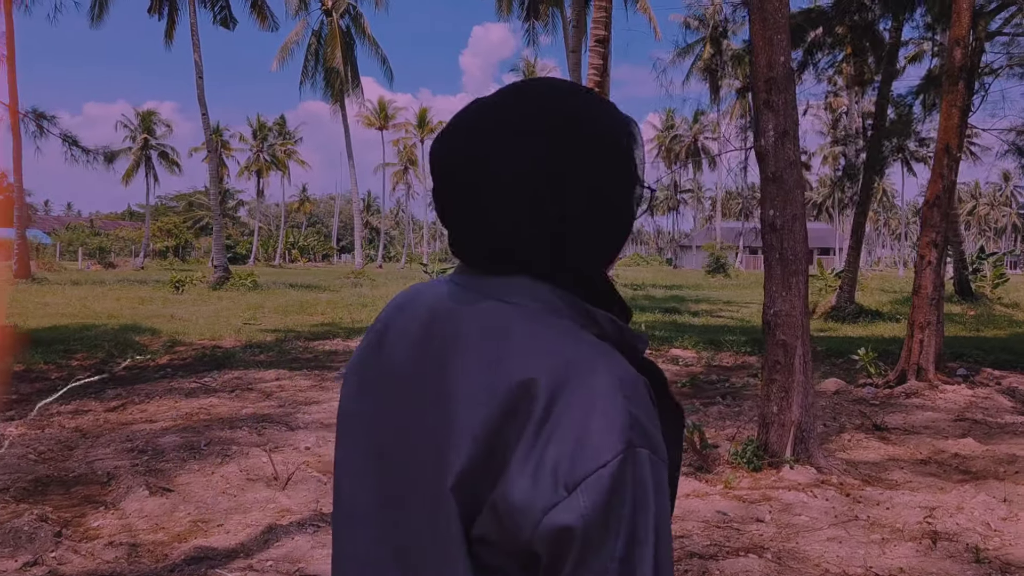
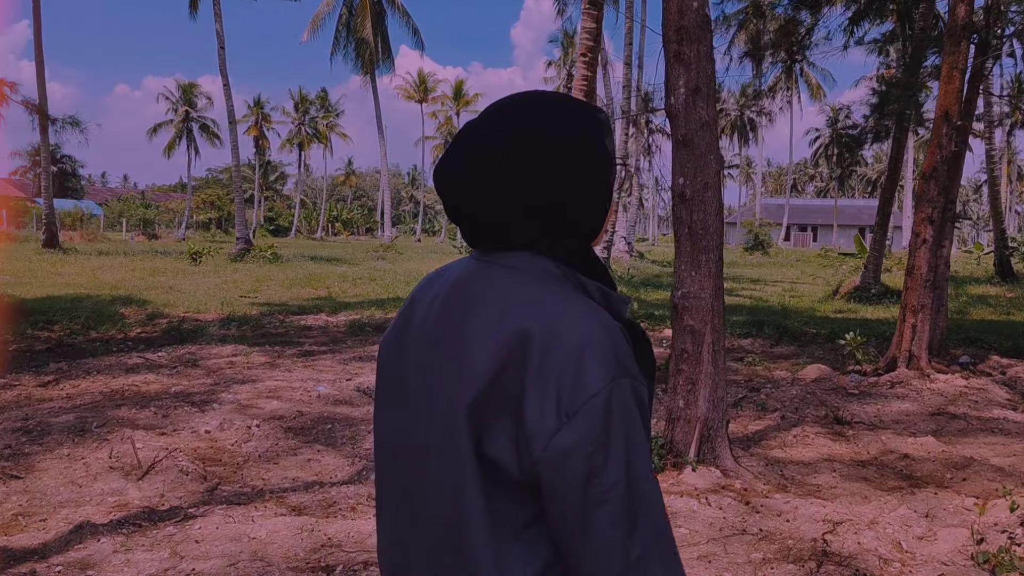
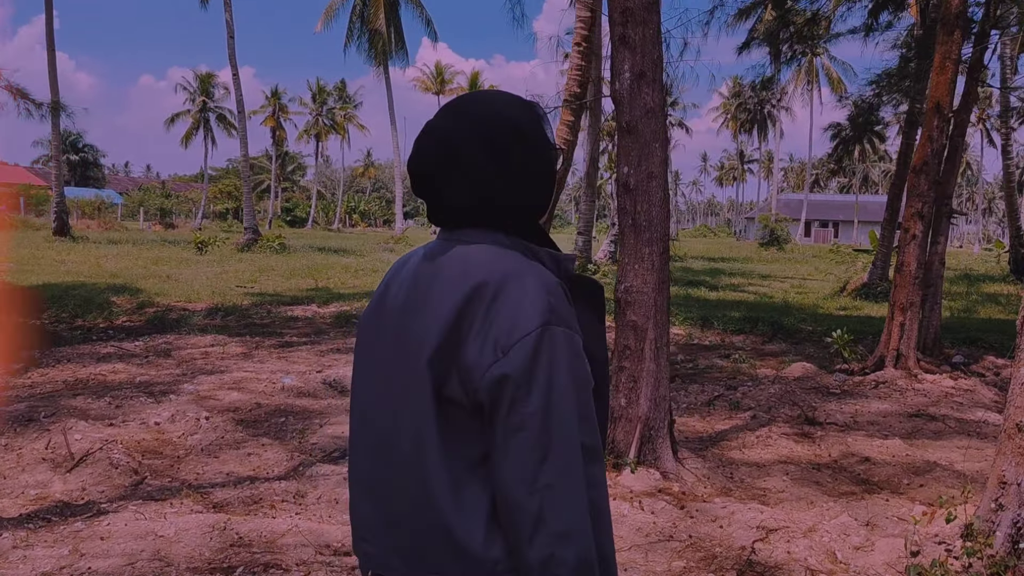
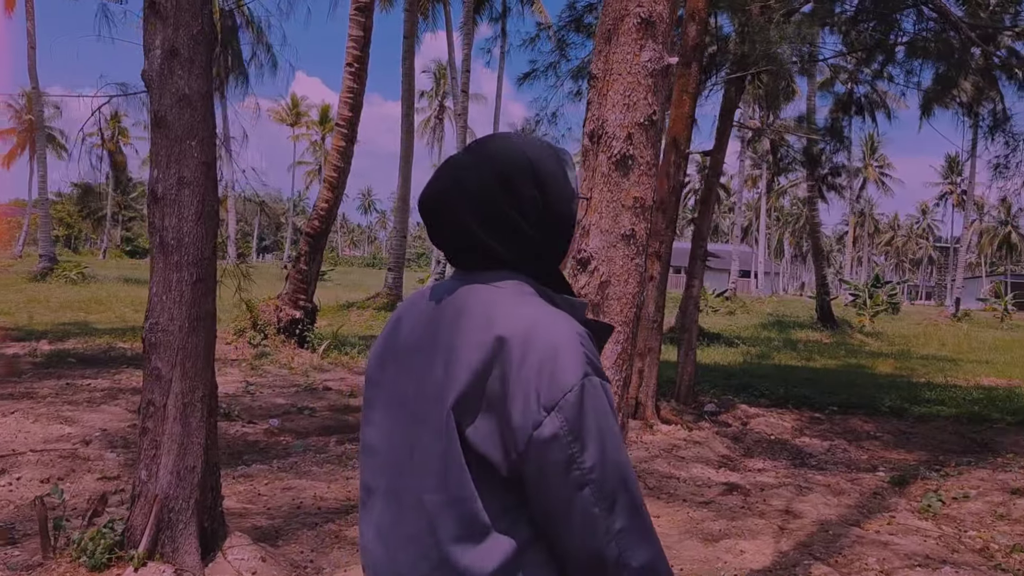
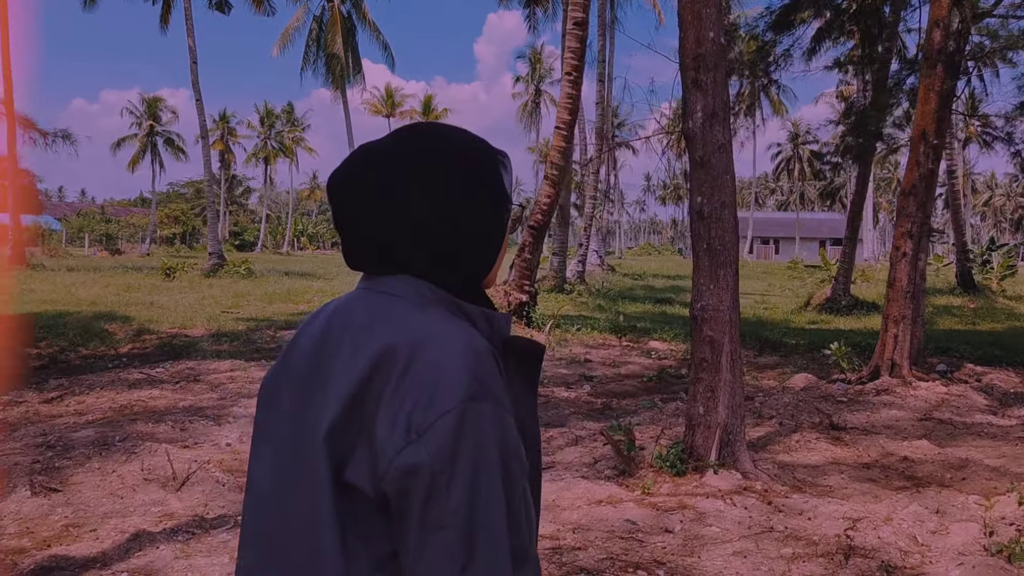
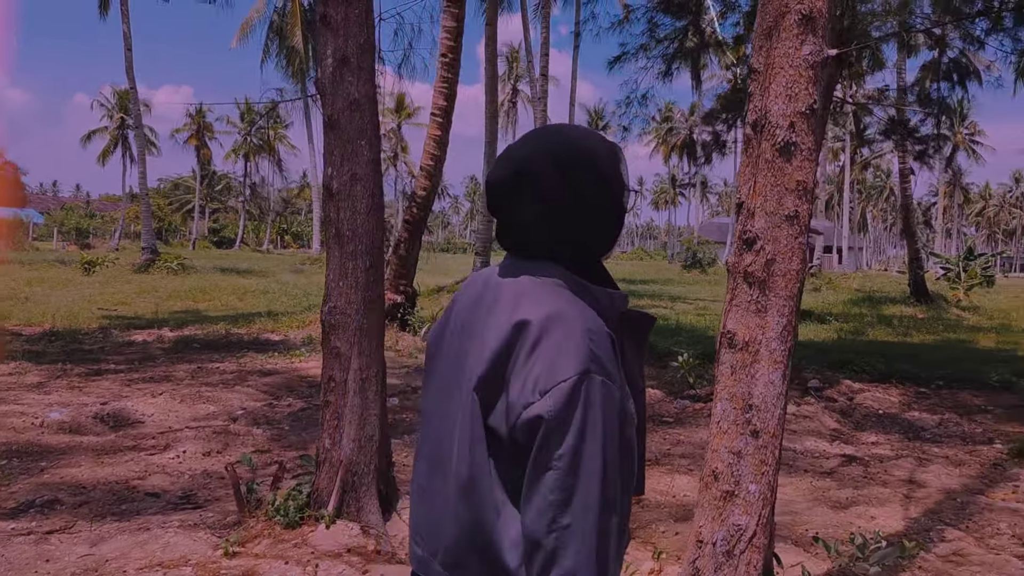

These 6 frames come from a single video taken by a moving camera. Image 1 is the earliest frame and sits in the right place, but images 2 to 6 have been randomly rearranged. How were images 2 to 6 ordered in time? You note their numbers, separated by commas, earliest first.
5, 2, 3, 6, 4
